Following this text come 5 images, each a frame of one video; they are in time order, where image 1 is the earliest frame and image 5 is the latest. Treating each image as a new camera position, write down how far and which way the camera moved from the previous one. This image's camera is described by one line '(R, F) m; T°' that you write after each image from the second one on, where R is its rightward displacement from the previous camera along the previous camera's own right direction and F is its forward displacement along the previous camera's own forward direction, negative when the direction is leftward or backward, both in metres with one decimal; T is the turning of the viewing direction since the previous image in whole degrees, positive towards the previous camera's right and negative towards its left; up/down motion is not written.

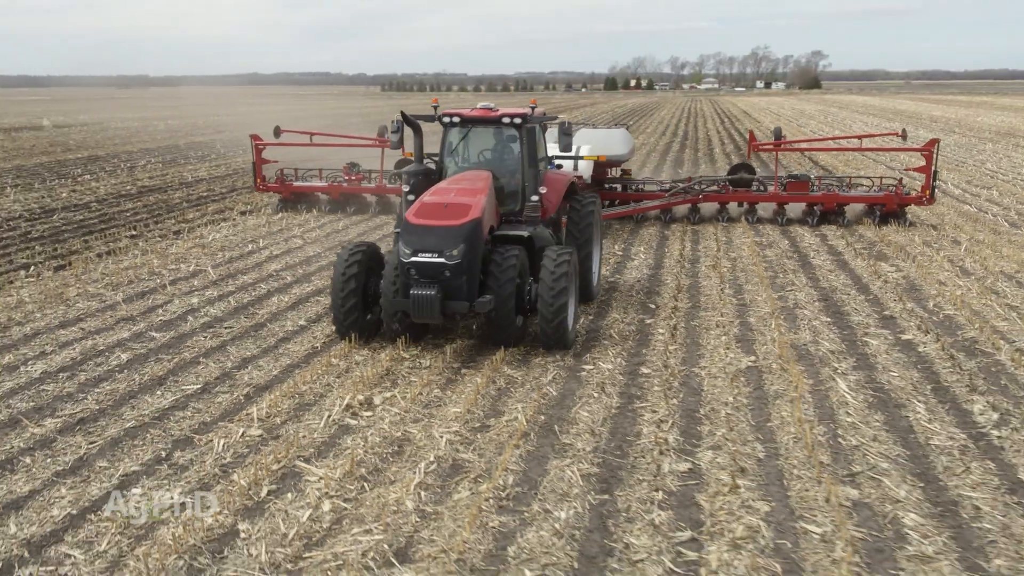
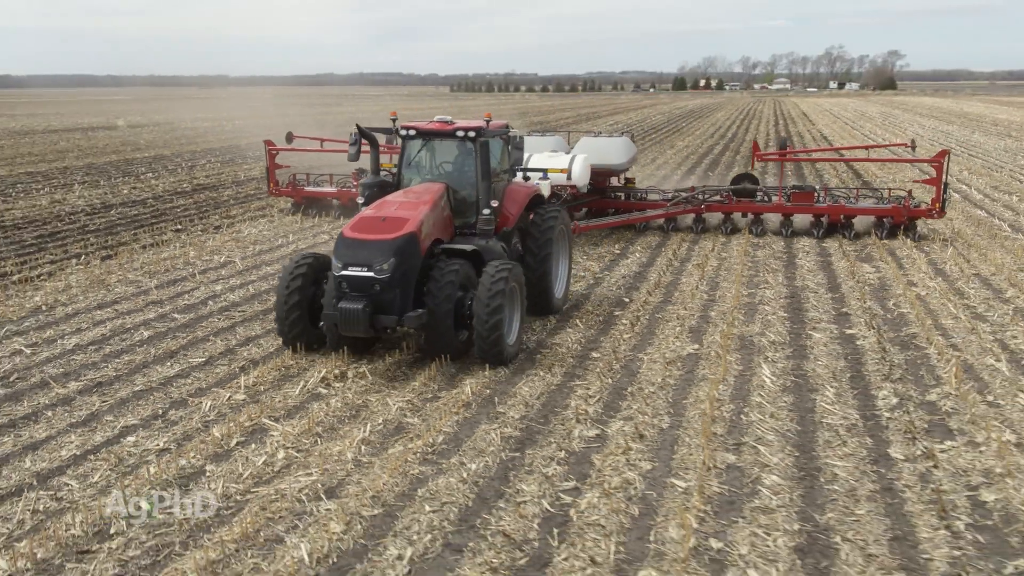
(+0.7, -0.7) m; -4°
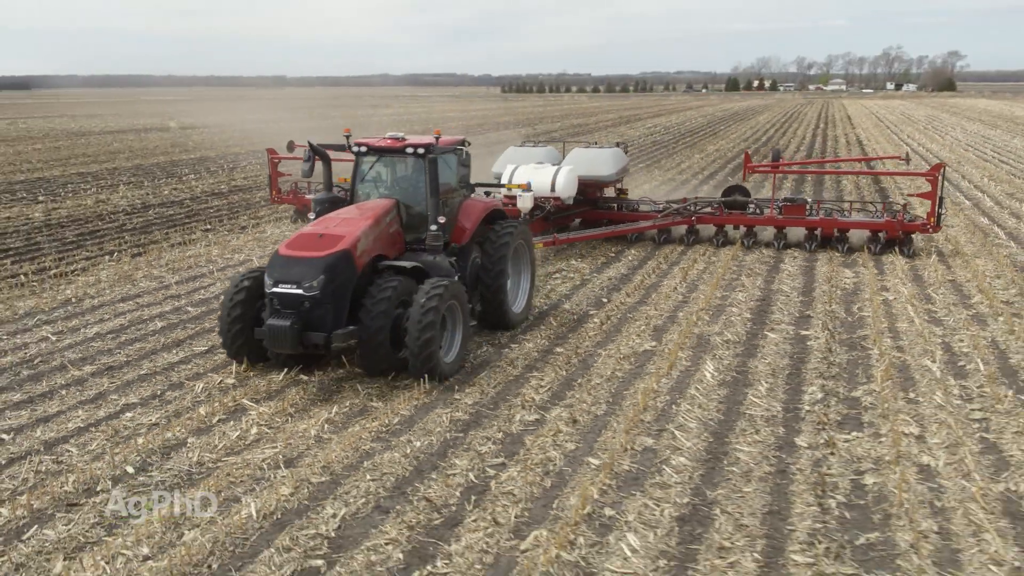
(+0.6, -0.6) m; -3°
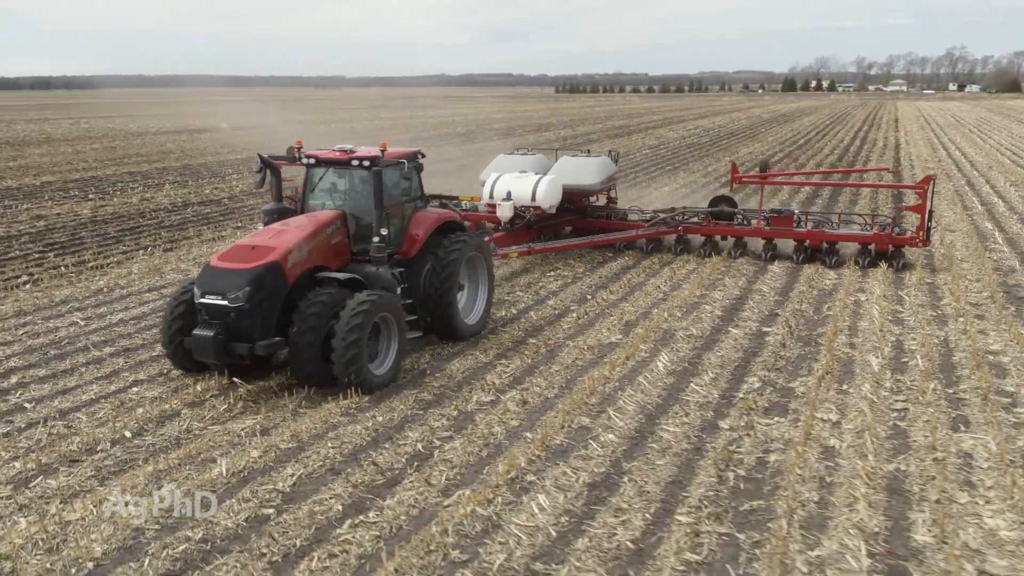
(+0.6, -0.6) m; -3°
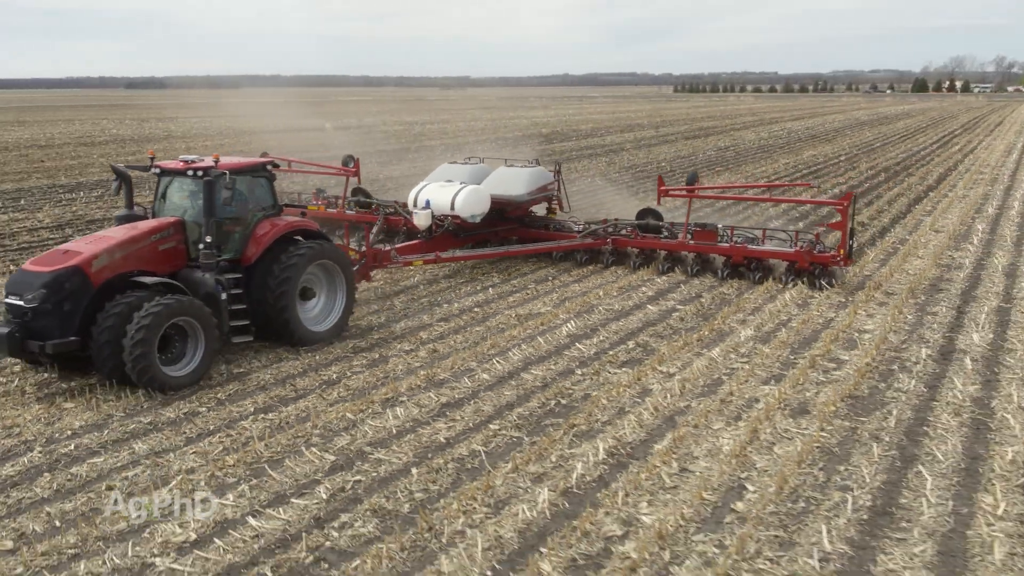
(+1.6, -1.4) m; -7°
